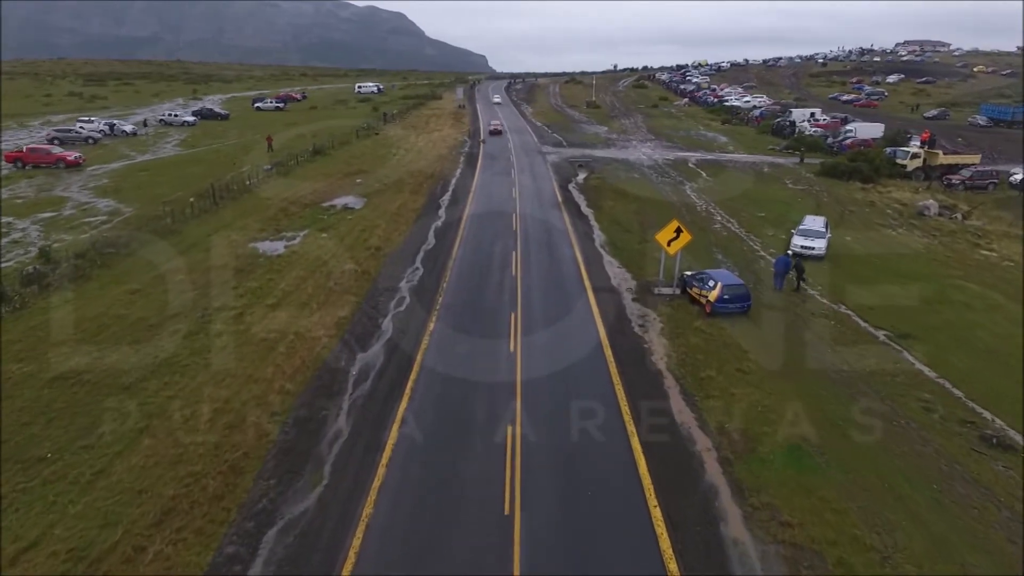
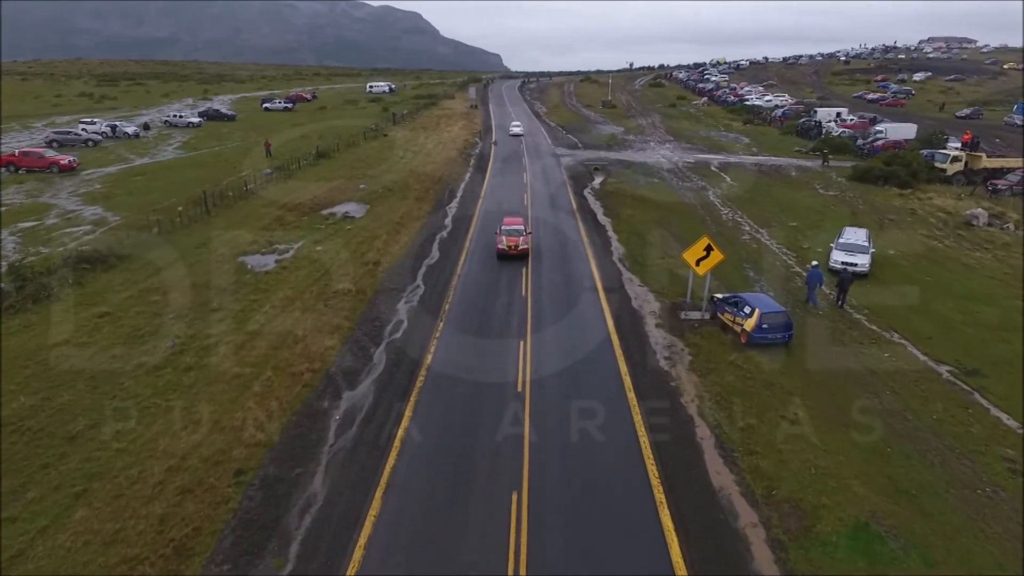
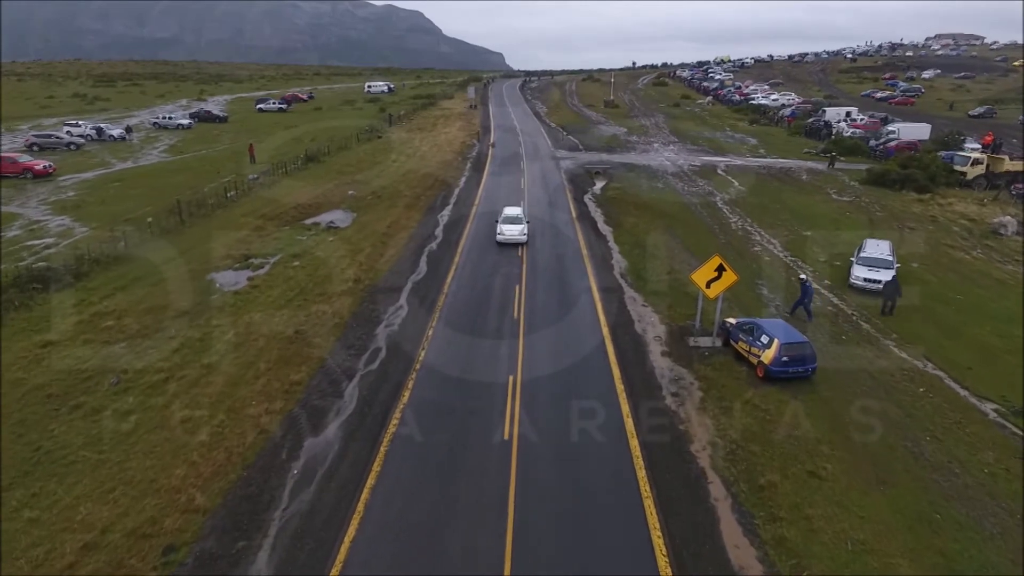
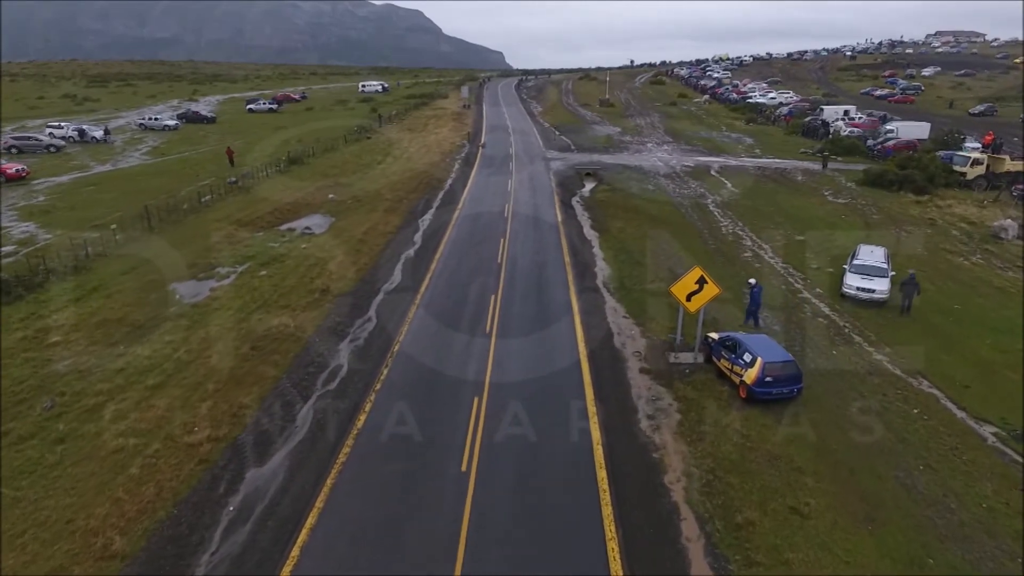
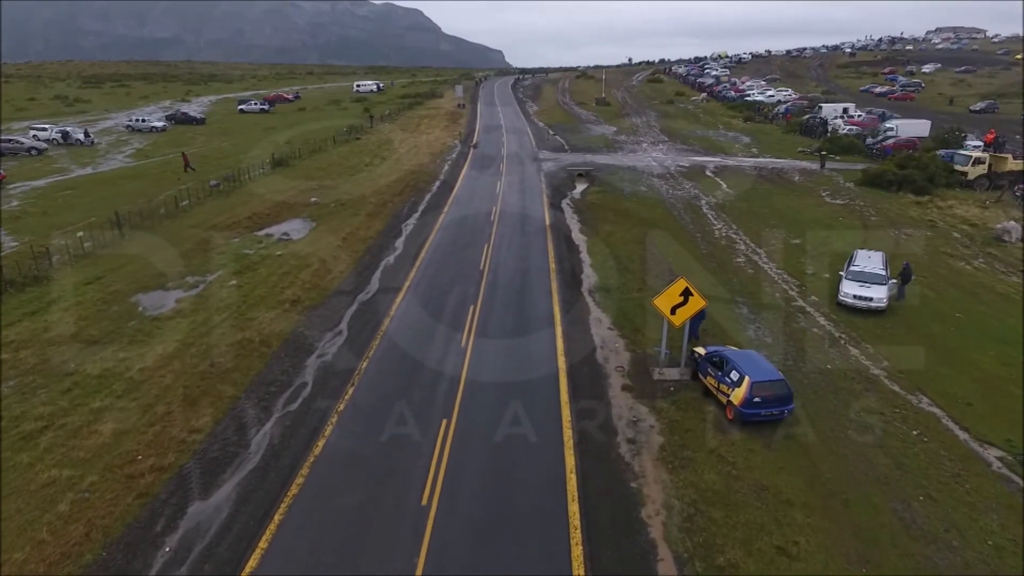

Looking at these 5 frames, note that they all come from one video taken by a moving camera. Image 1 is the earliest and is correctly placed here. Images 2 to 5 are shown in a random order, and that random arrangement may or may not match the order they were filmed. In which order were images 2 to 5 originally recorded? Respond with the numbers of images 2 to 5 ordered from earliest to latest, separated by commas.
2, 3, 4, 5
